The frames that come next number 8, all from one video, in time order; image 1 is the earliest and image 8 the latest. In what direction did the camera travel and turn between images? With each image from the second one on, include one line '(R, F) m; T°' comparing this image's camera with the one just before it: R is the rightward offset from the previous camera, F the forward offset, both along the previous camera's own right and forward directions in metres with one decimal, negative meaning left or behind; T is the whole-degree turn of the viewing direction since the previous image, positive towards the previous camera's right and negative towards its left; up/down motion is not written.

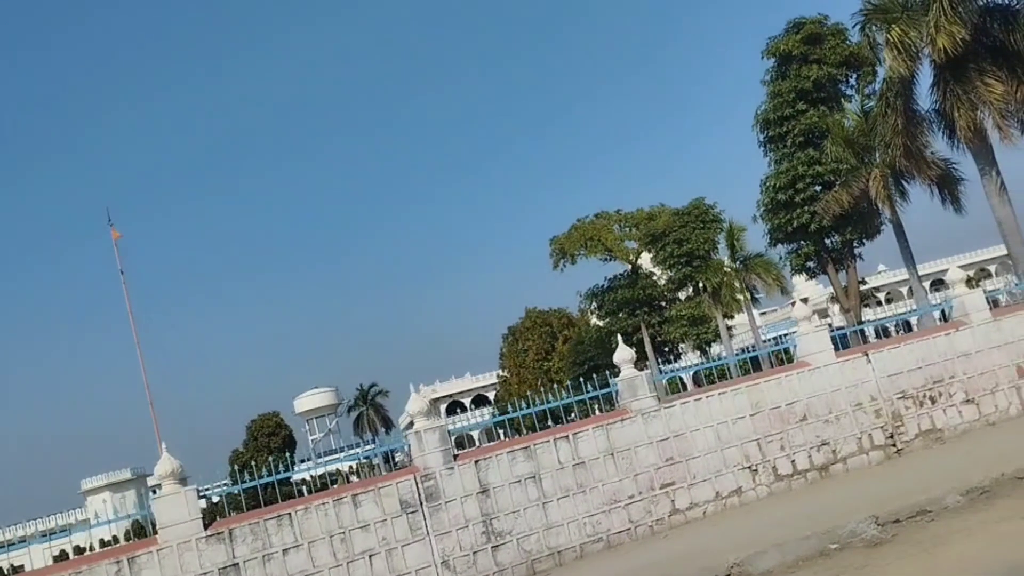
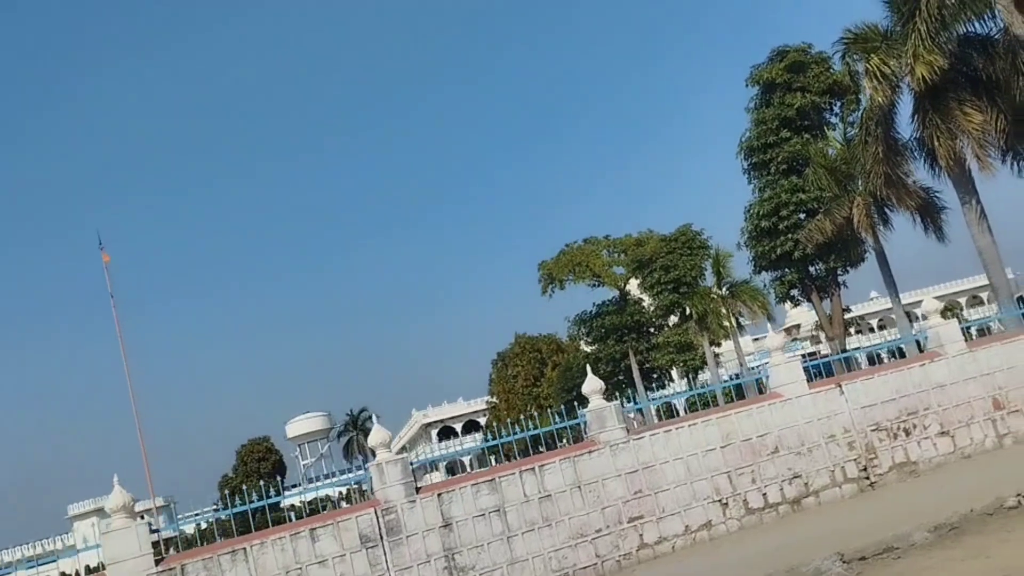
(+0.3, +0.1) m; 0°
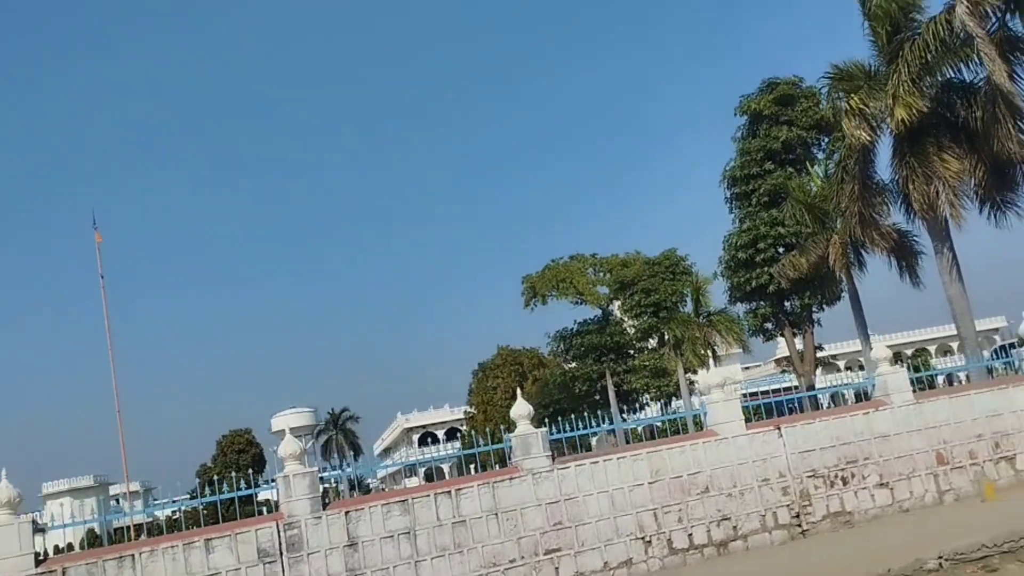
(+0.7, +0.3) m; 0°
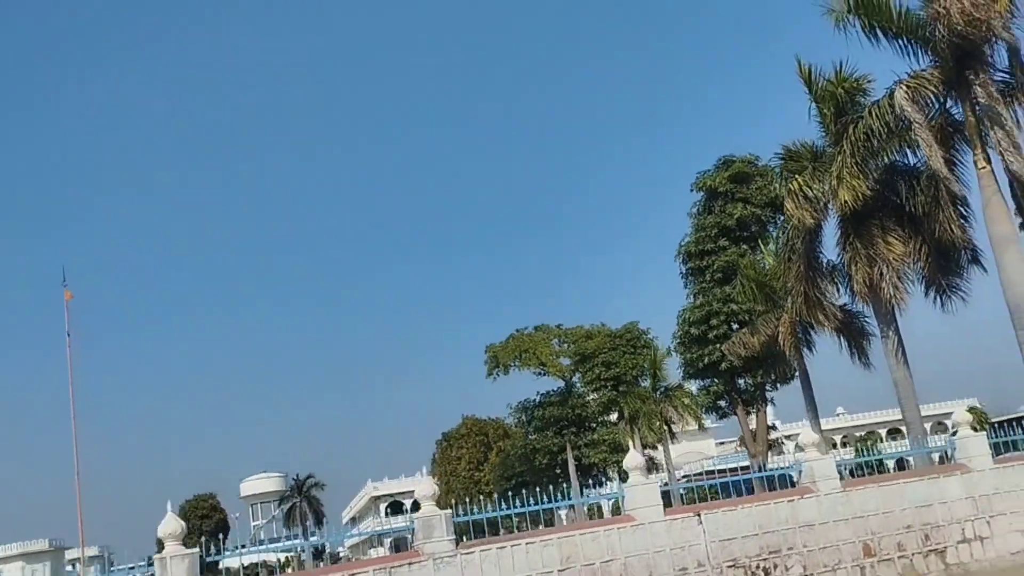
(+0.8, +0.3) m; +1°
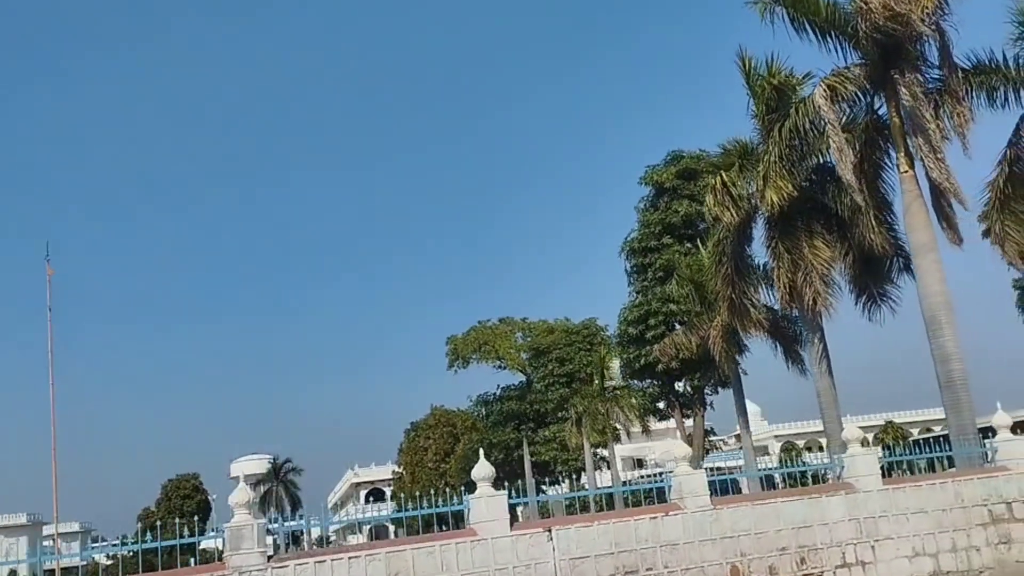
(+1.7, +0.7) m; 0°
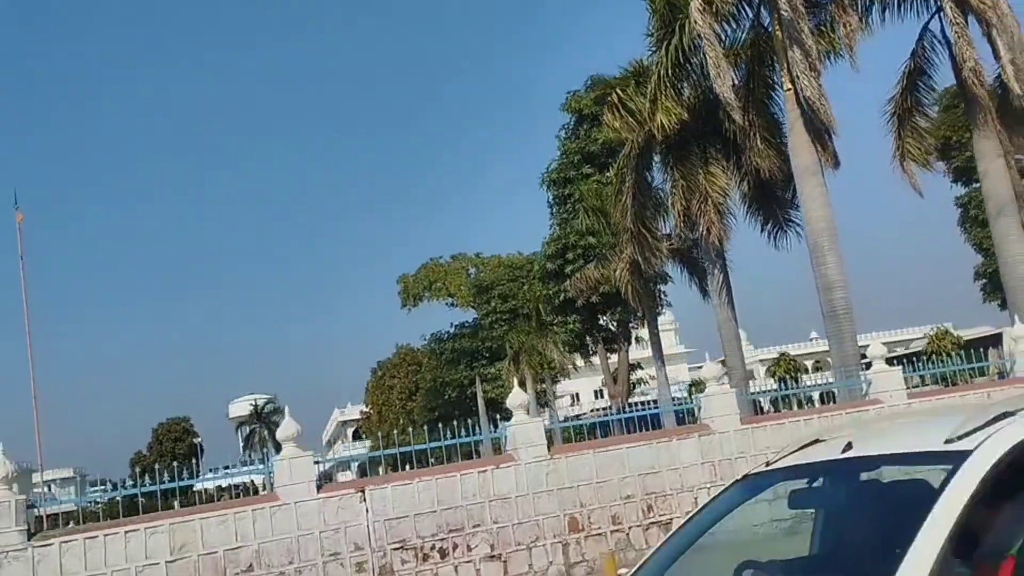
(+2.0, +0.8) m; +1°
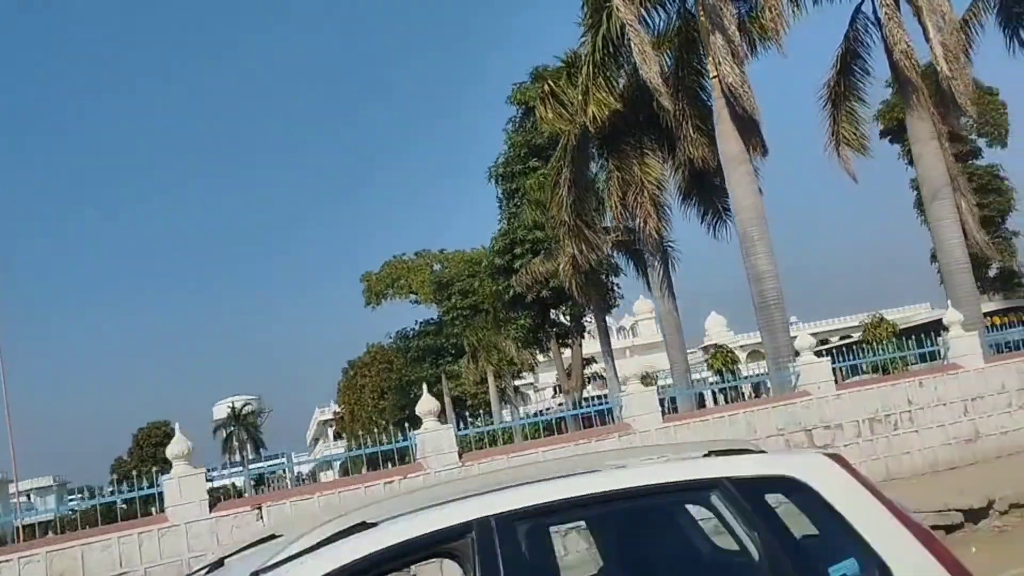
(+0.8, +0.3) m; +1°
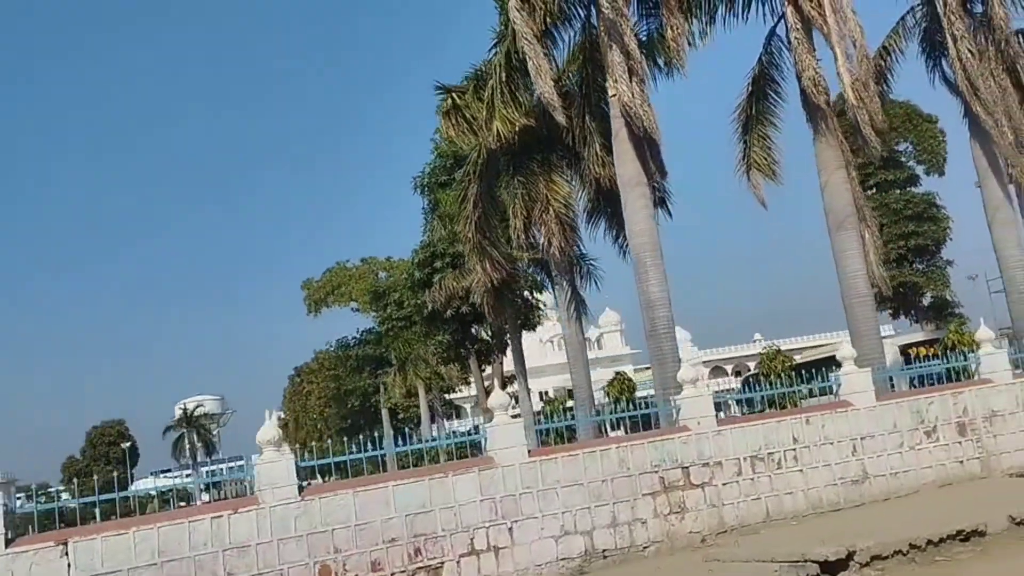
(+1.2, +0.5) m; +2°
